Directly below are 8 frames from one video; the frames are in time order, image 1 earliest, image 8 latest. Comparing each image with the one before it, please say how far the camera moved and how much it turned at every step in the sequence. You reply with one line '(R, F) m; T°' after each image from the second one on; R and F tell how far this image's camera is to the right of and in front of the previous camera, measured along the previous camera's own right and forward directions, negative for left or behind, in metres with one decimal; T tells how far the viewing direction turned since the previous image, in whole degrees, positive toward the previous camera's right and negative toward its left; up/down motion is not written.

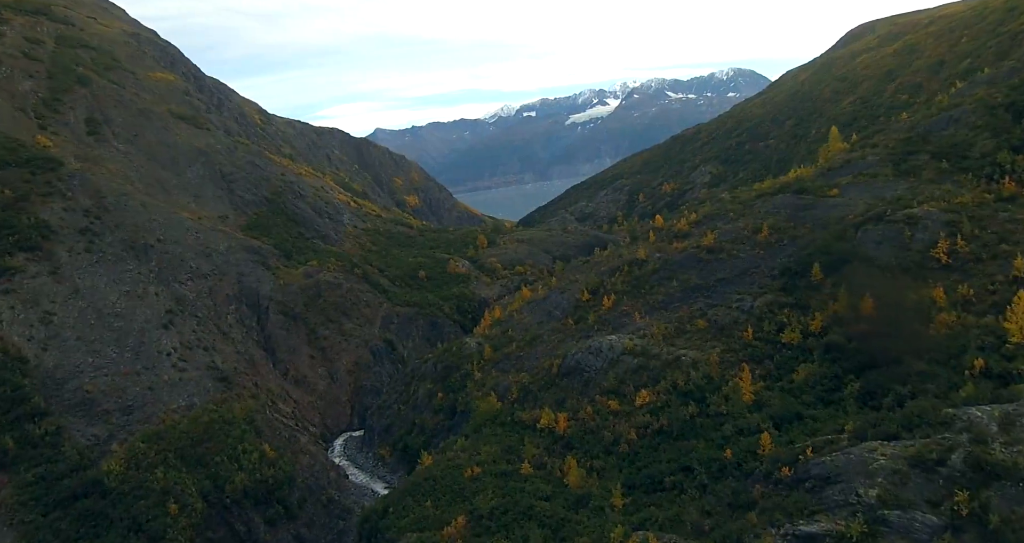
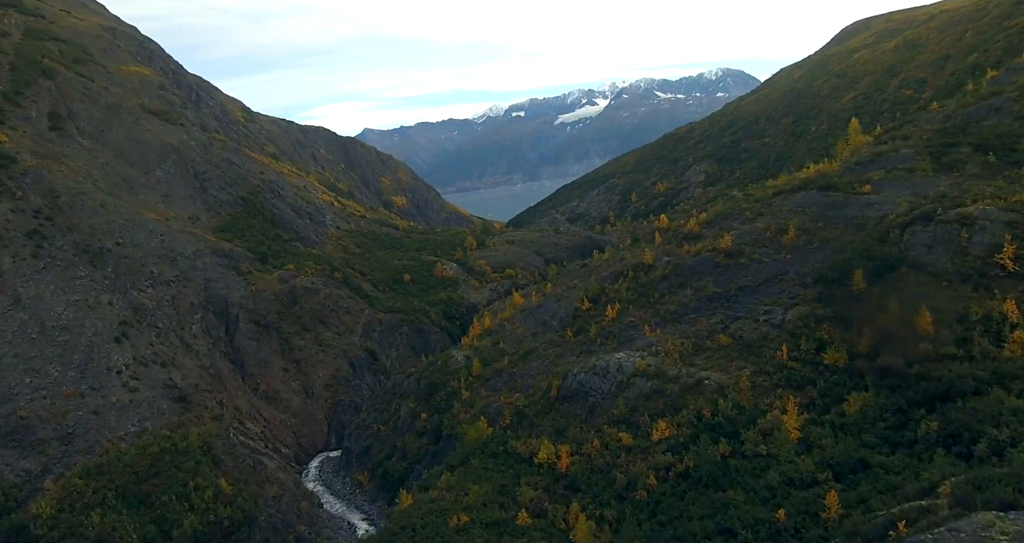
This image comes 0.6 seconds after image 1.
(-0.2, +4.8) m; +1°
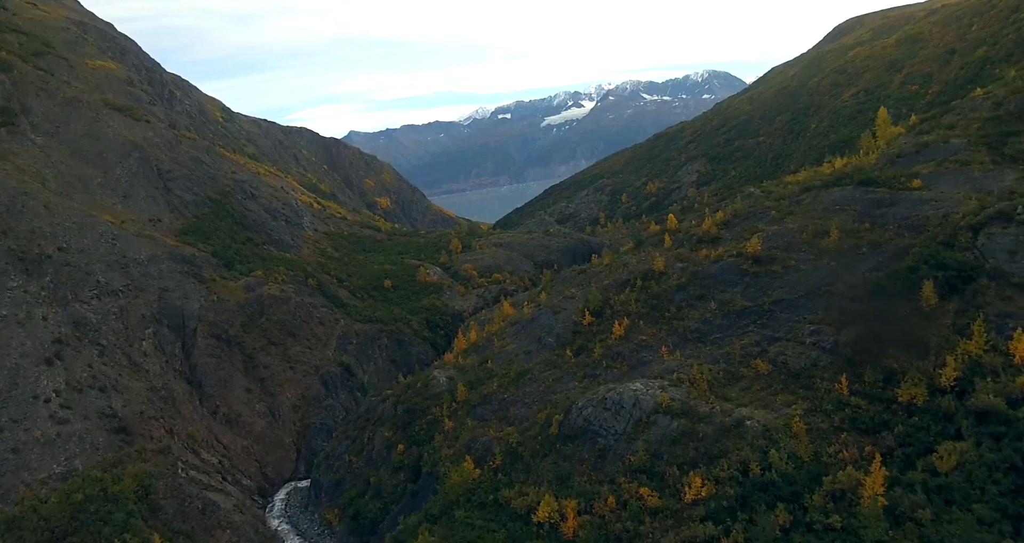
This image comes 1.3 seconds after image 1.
(-0.2, +5.5) m; +1°
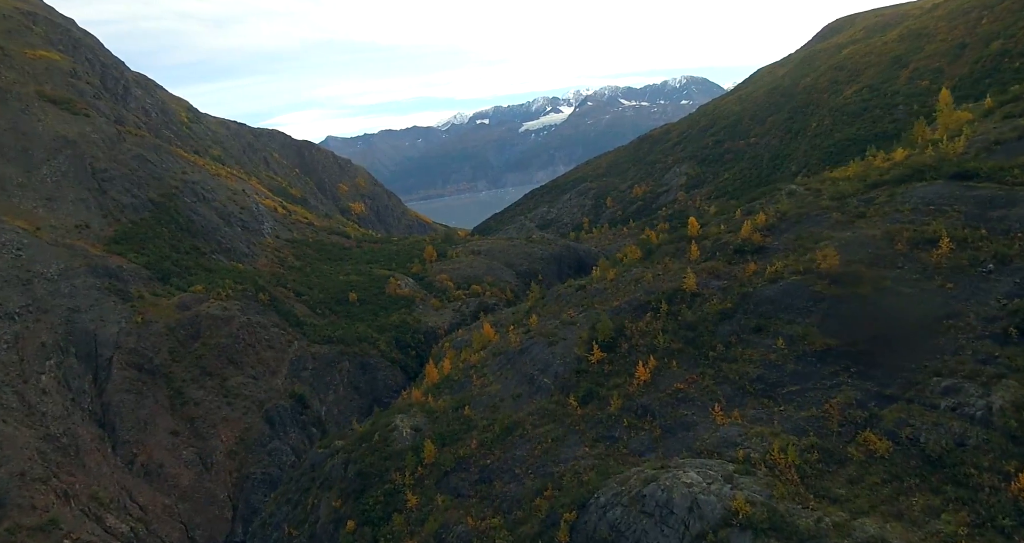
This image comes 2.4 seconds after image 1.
(-0.2, +8.3) m; +2°
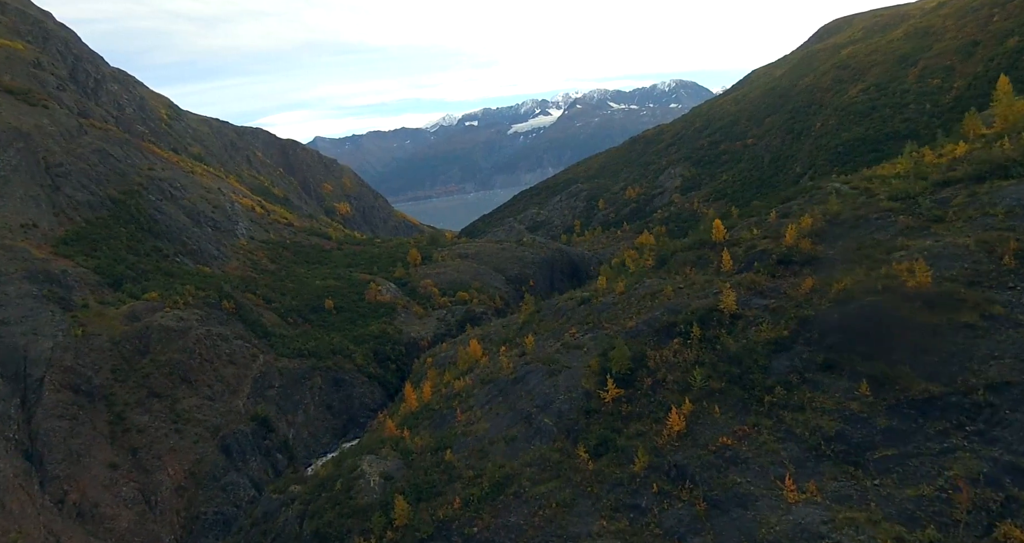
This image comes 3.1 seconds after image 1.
(-0.2, +5.1) m; +1°
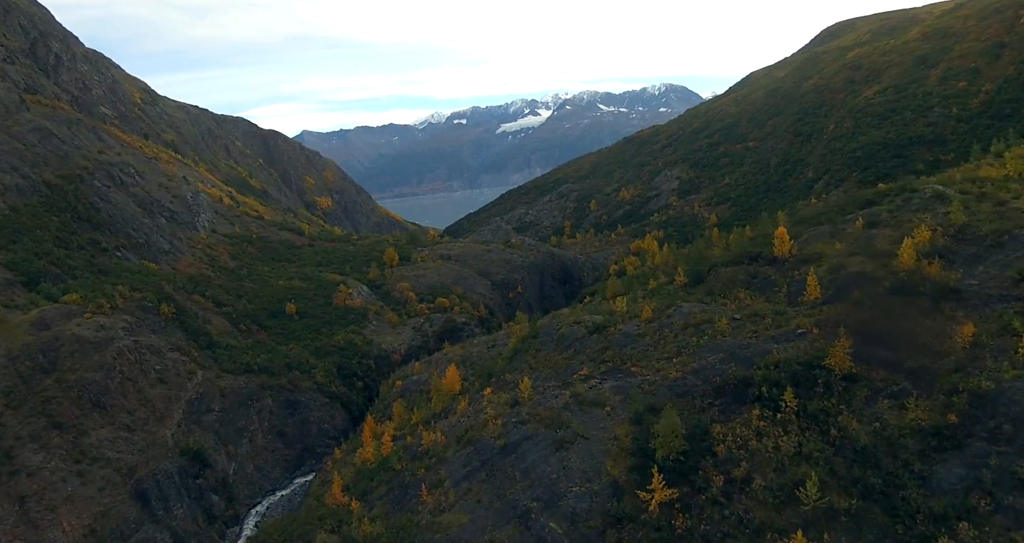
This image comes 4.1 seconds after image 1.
(-0.3, +7.1) m; +1°
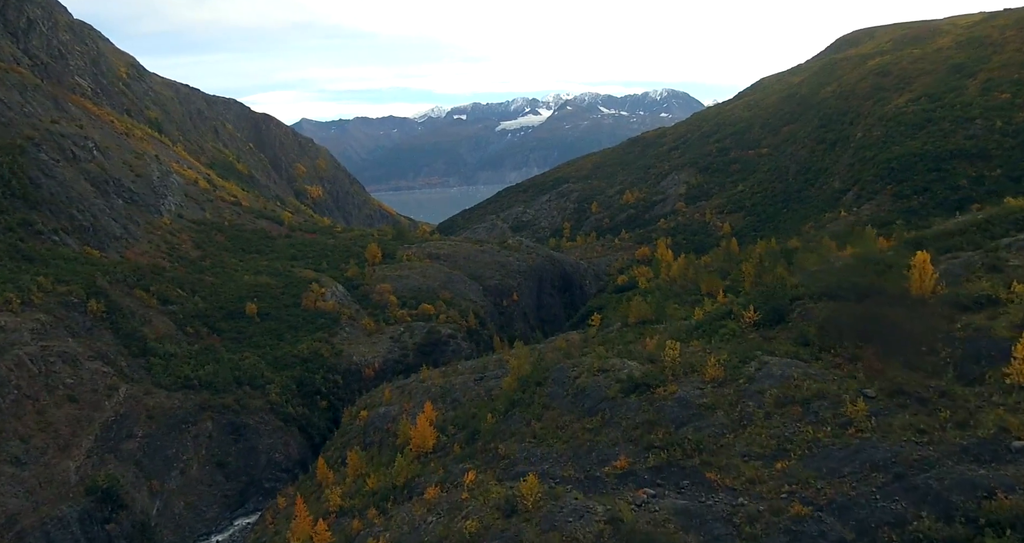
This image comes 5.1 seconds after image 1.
(-0.3, +6.9) m; +1°
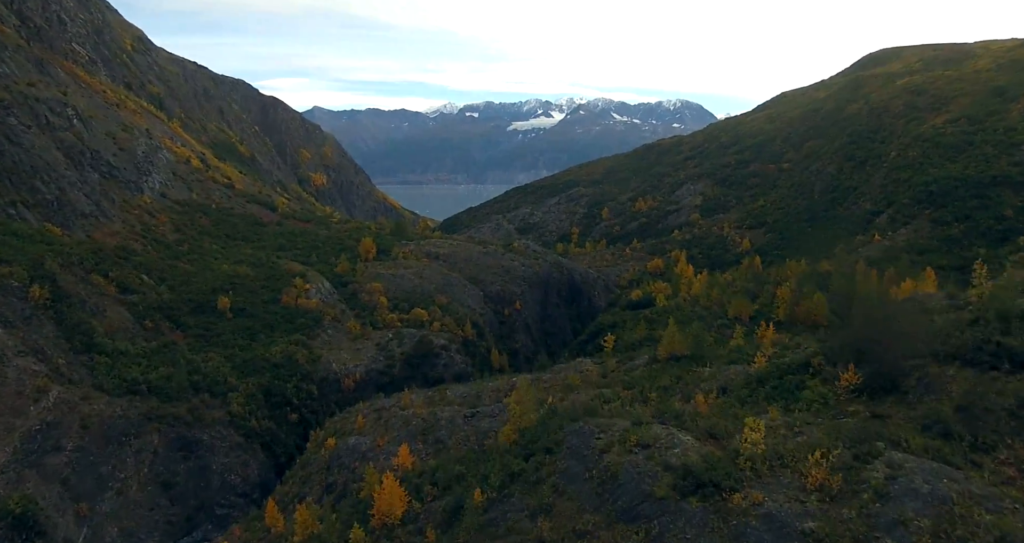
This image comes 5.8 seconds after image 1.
(-0.2, +4.8) m; 0°
